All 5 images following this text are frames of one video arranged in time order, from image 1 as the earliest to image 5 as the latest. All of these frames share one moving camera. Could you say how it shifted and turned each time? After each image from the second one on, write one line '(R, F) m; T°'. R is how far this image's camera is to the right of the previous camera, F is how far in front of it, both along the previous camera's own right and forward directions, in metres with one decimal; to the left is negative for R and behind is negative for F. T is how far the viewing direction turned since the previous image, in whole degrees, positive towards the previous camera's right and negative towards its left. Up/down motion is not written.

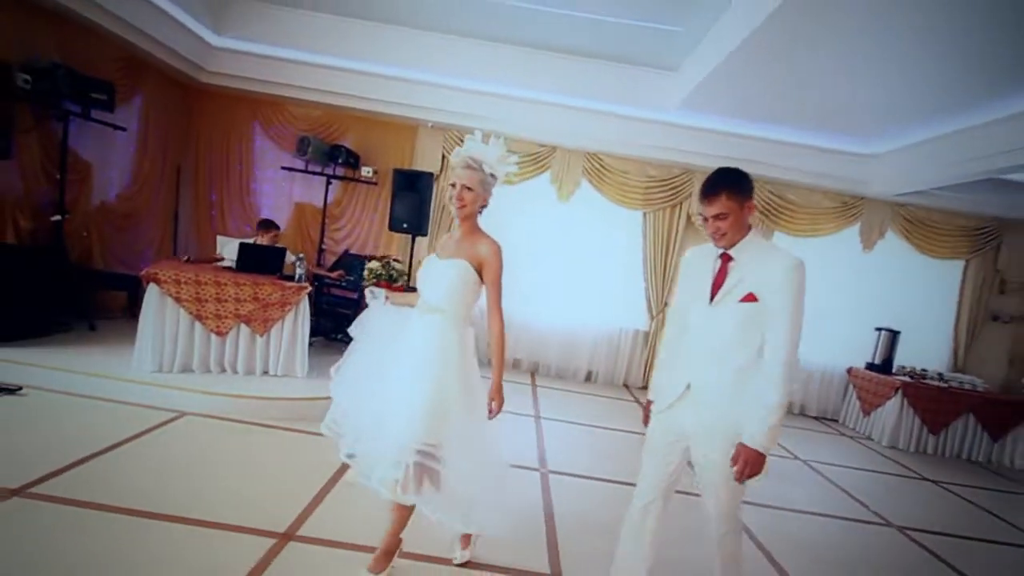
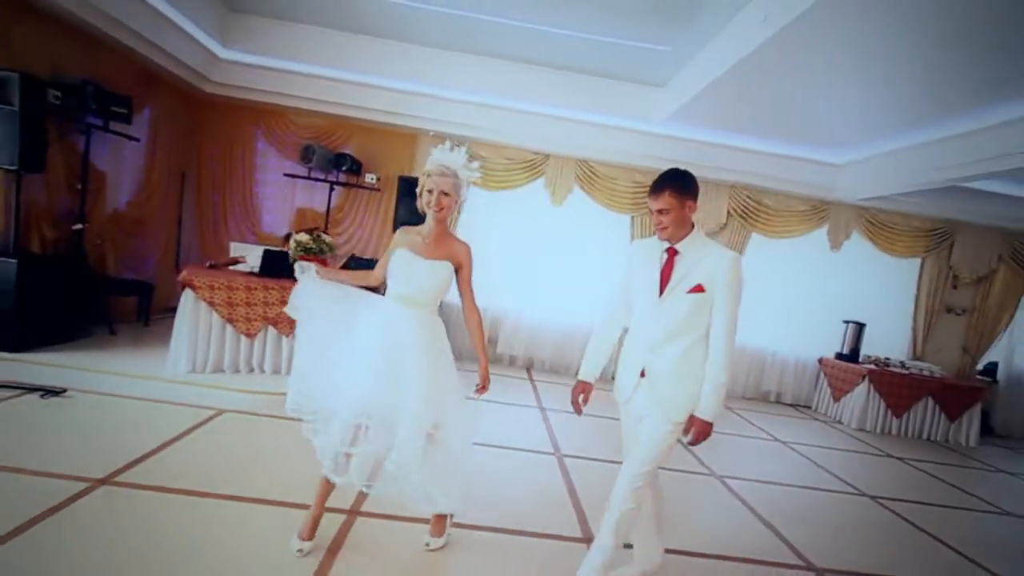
(-0.3, -0.3) m; +3°
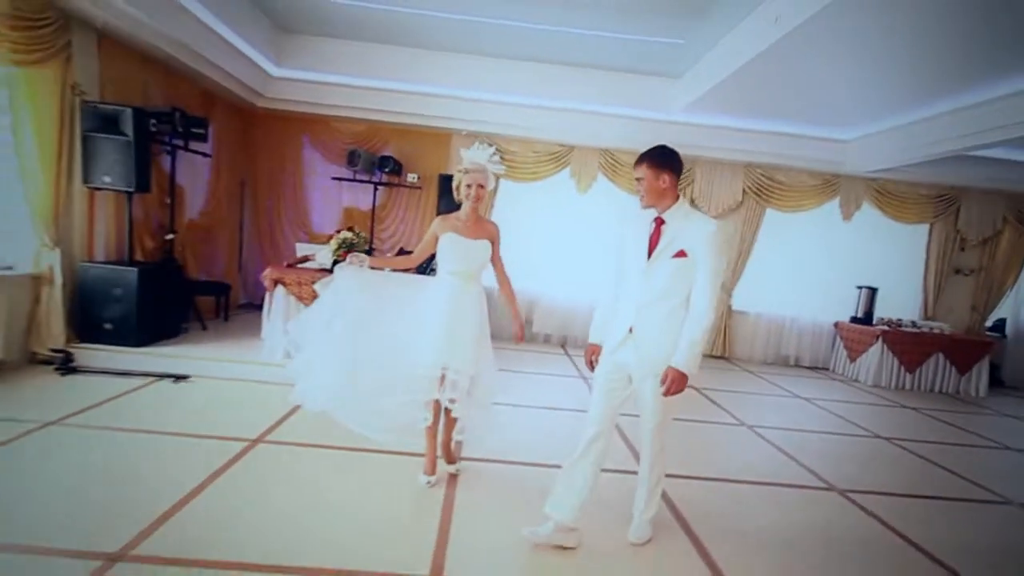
(-0.3, -0.5) m; -1°
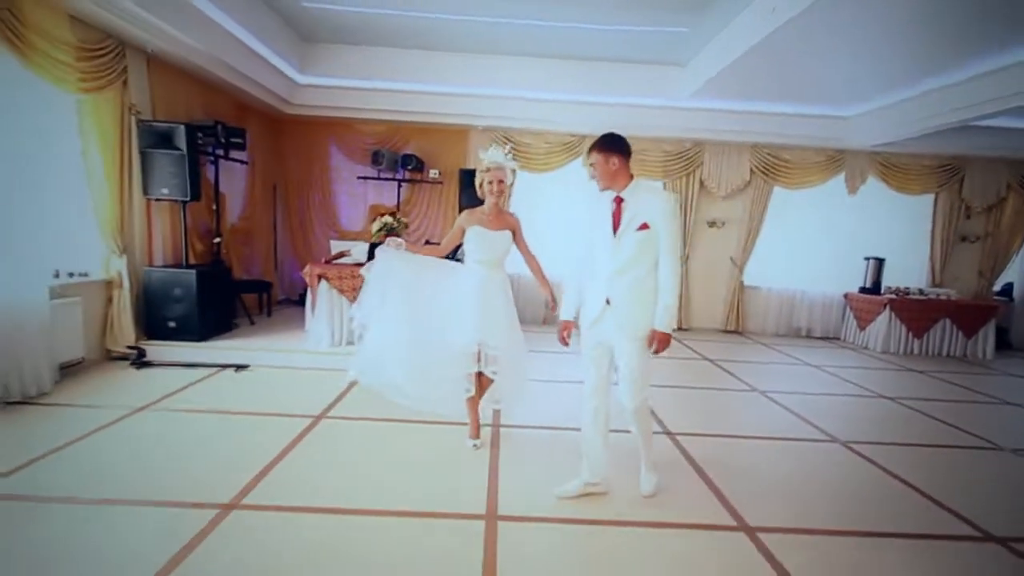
(-0.1, -0.3) m; -1°
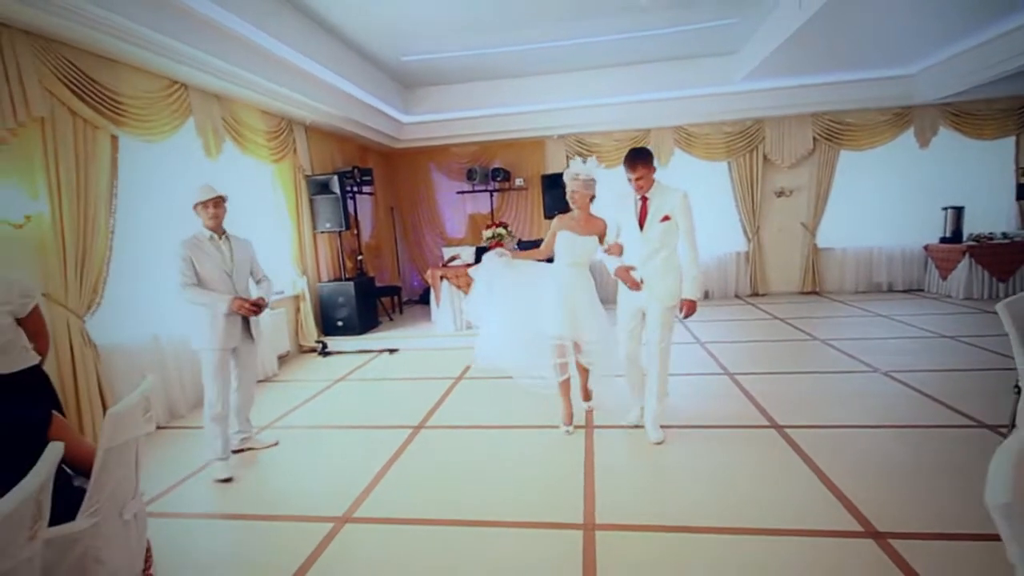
(+0.1, -1.0) m; -10°
